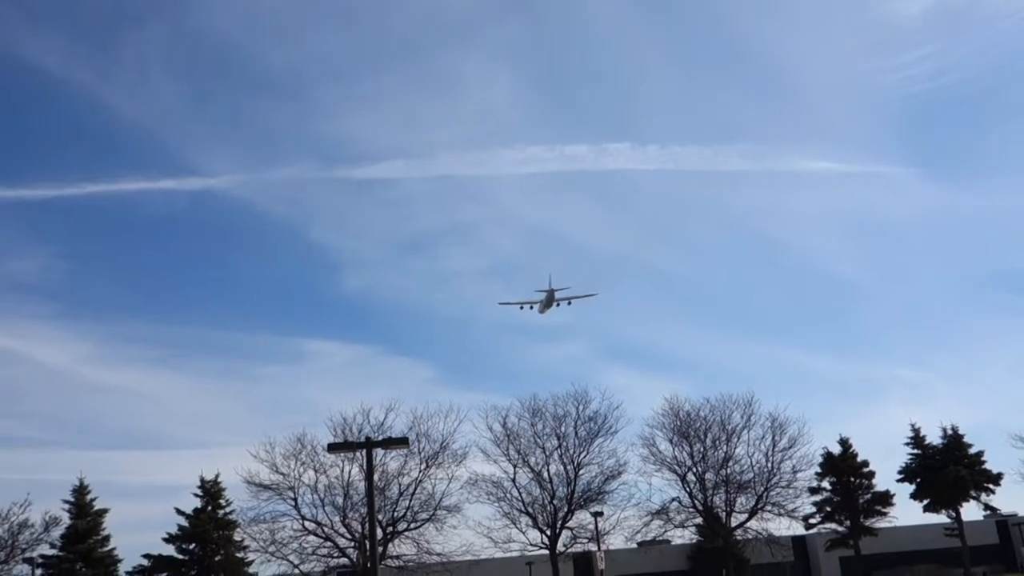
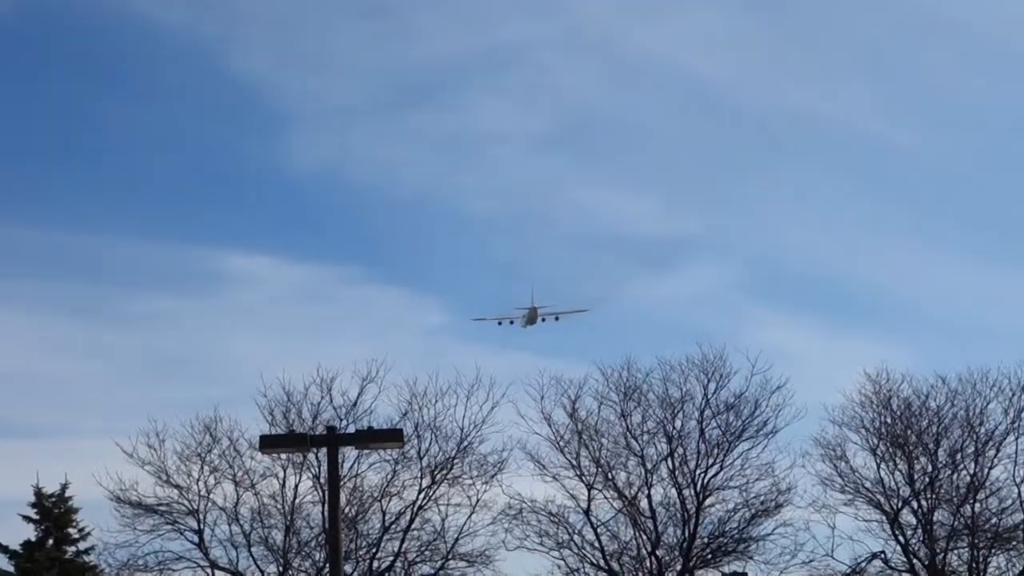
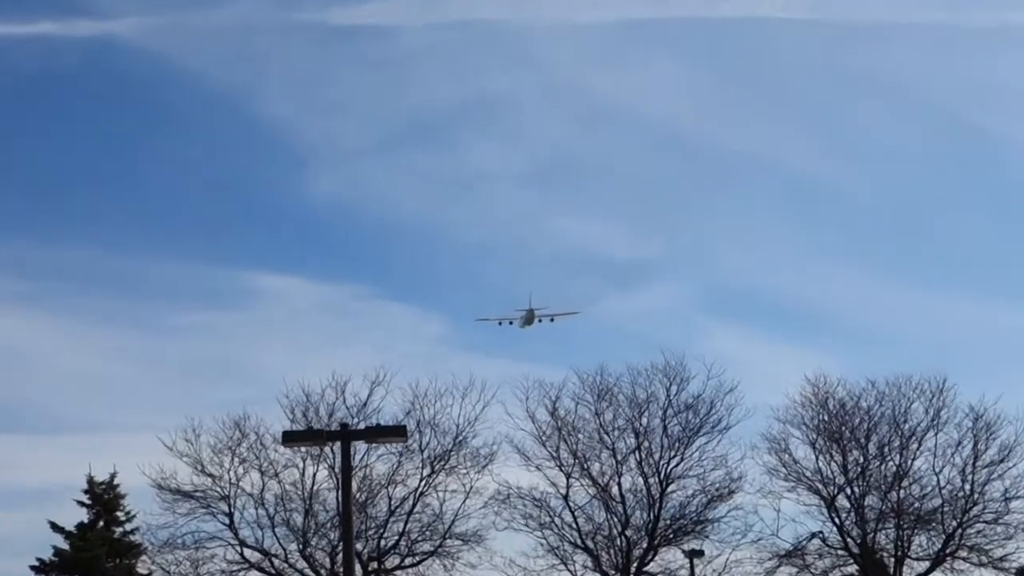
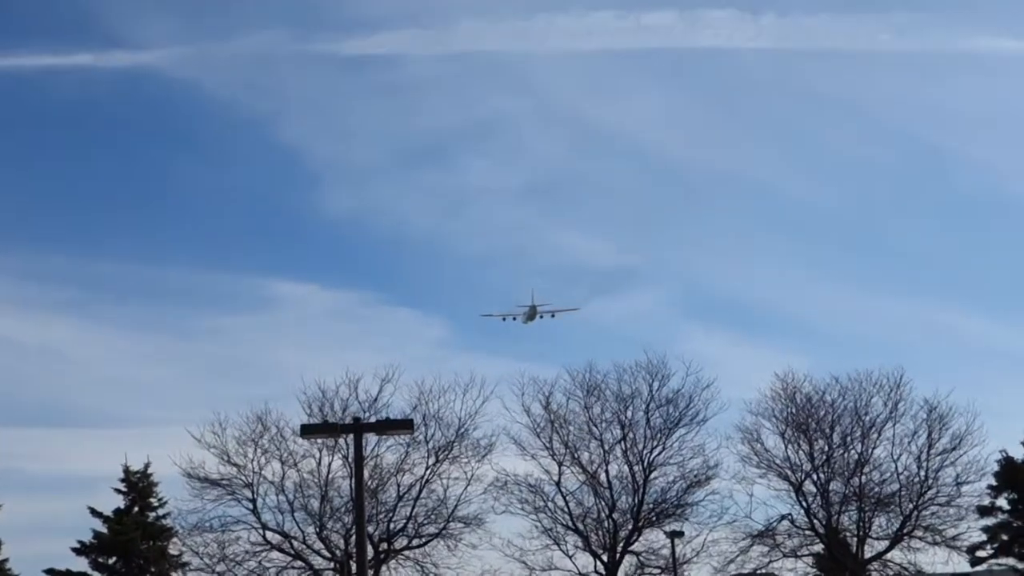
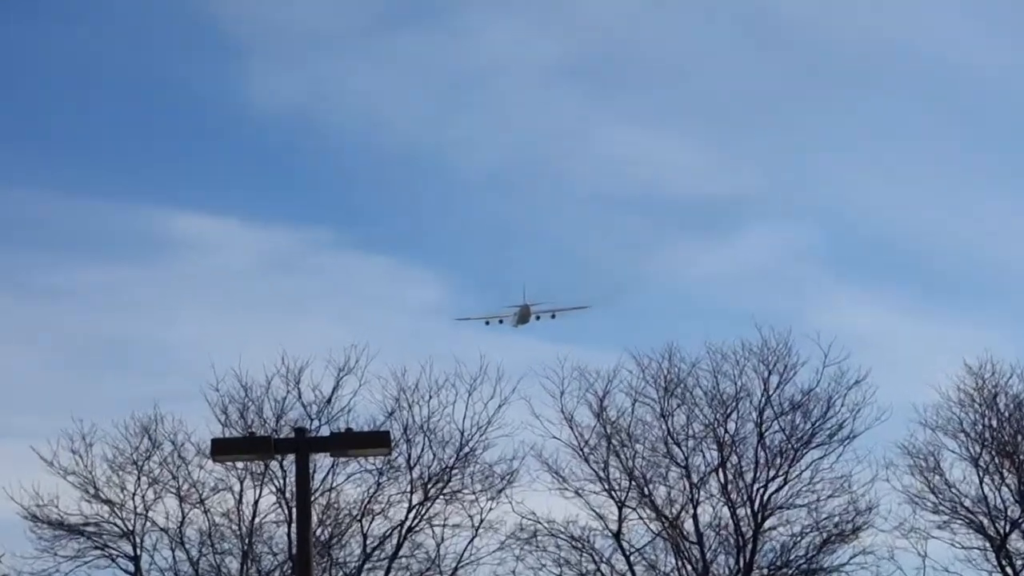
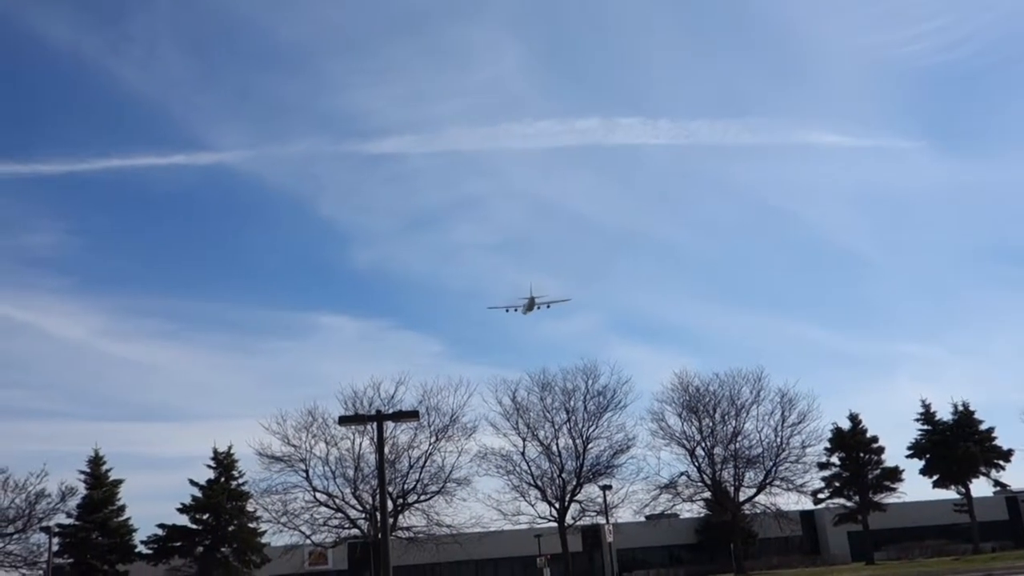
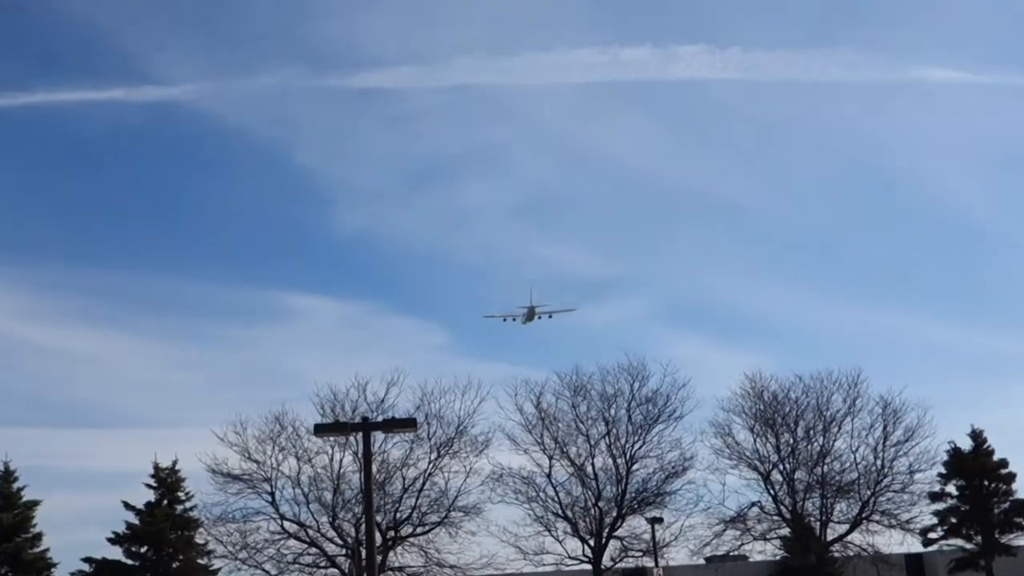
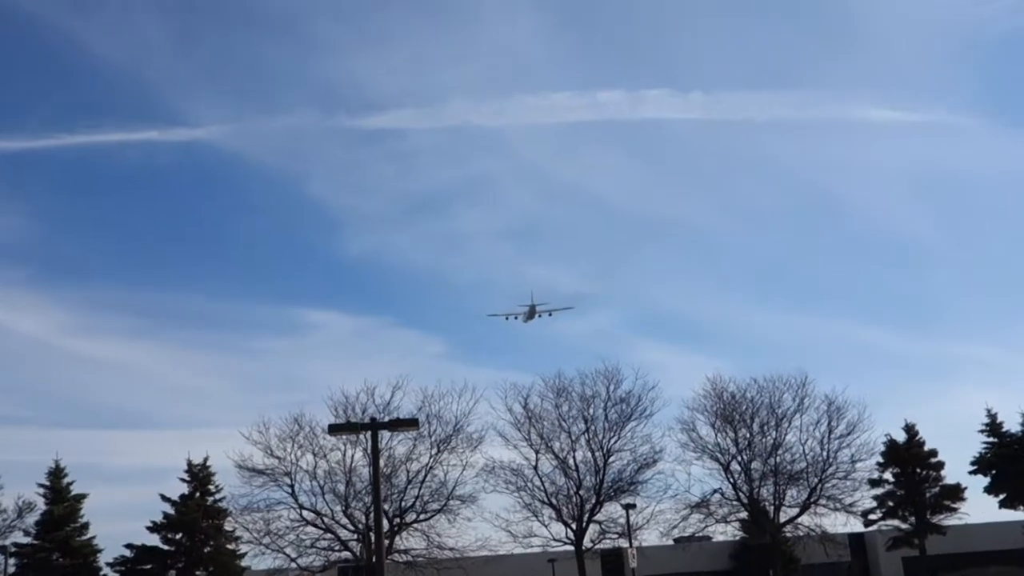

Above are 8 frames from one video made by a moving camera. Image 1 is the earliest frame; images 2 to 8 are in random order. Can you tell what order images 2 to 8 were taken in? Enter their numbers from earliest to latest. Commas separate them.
6, 8, 7, 4, 3, 2, 5
